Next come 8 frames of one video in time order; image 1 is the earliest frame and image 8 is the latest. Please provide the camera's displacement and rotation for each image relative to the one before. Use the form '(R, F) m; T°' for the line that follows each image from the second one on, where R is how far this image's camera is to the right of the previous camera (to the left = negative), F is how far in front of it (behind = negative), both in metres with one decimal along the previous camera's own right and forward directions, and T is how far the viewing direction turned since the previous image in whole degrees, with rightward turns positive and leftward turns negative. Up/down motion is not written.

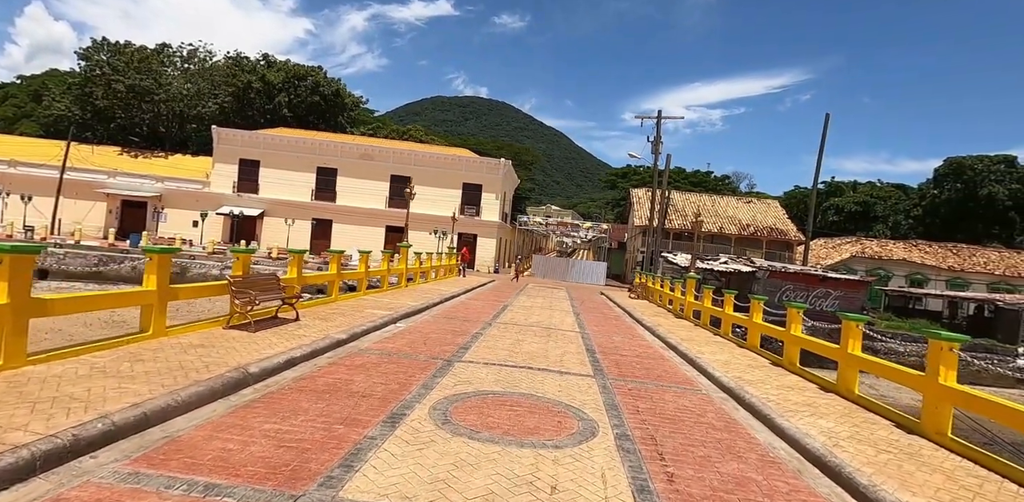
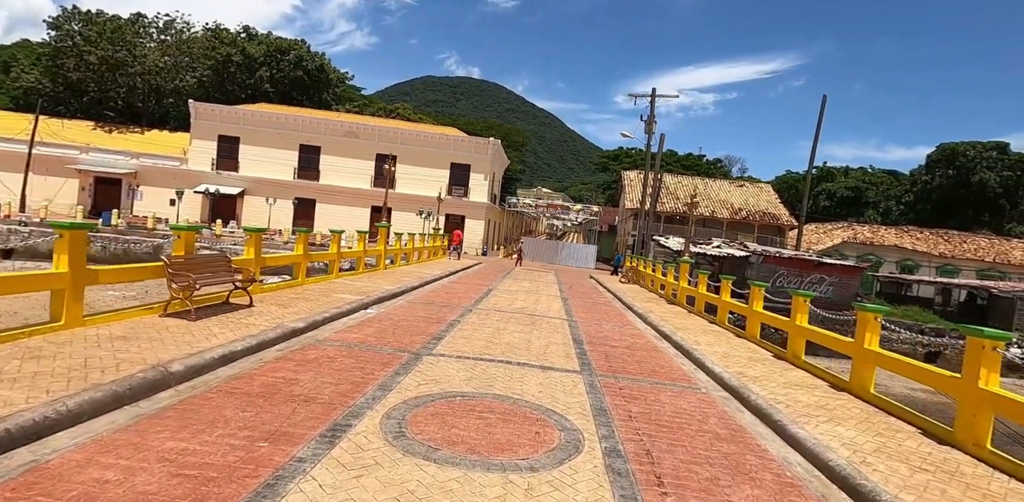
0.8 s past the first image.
(+0.2, +0.8) m; +1°
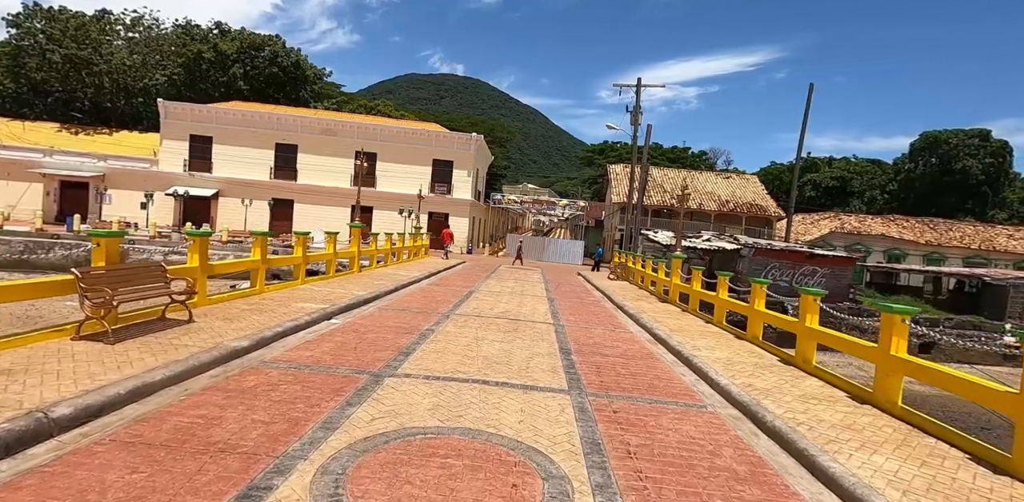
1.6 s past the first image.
(+0.1, +0.9) m; +1°
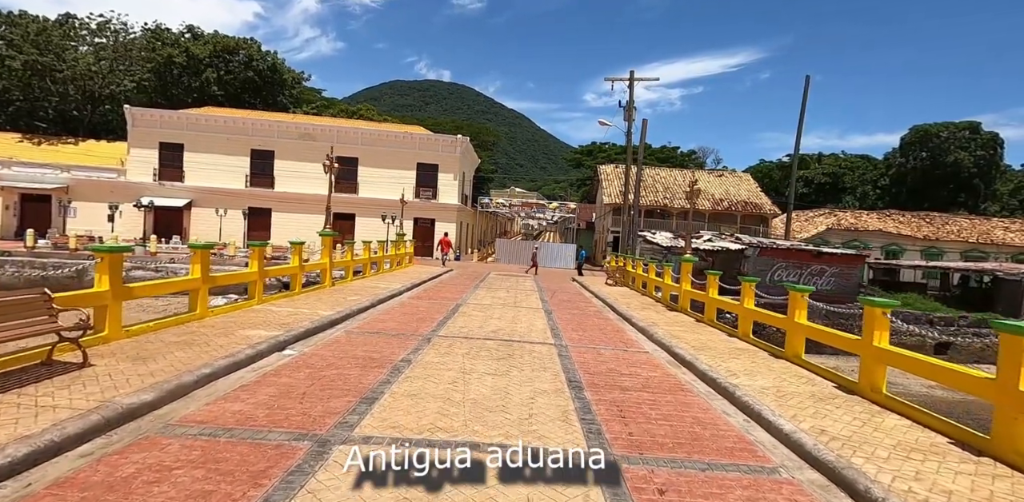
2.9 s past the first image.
(0.0, +1.5) m; +1°
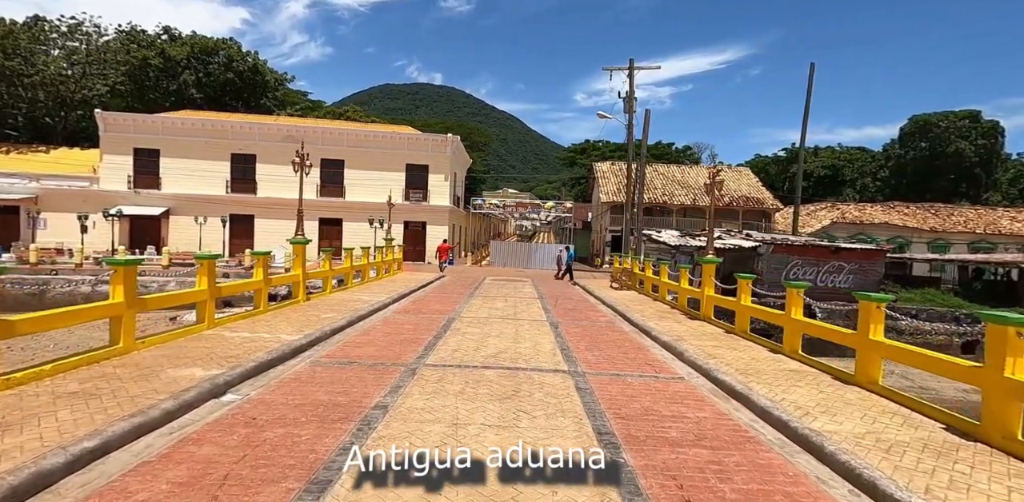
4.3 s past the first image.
(-0.1, +1.5) m; +1°
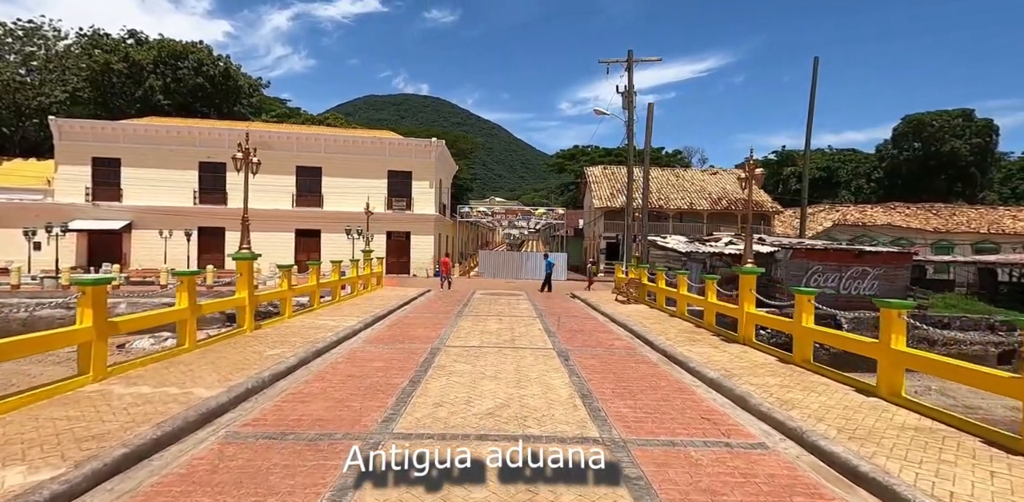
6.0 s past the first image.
(-0.1, +2.0) m; +1°
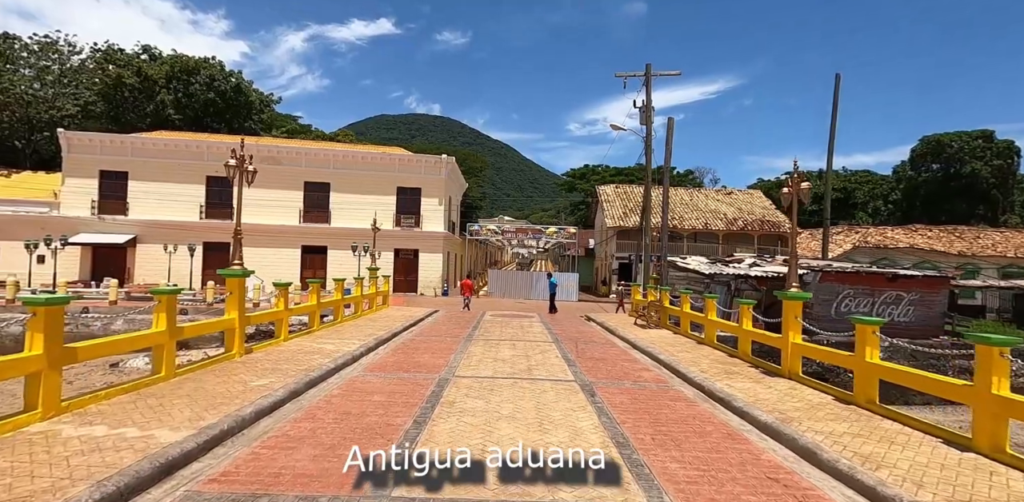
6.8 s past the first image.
(-0.2, +0.8) m; -1°
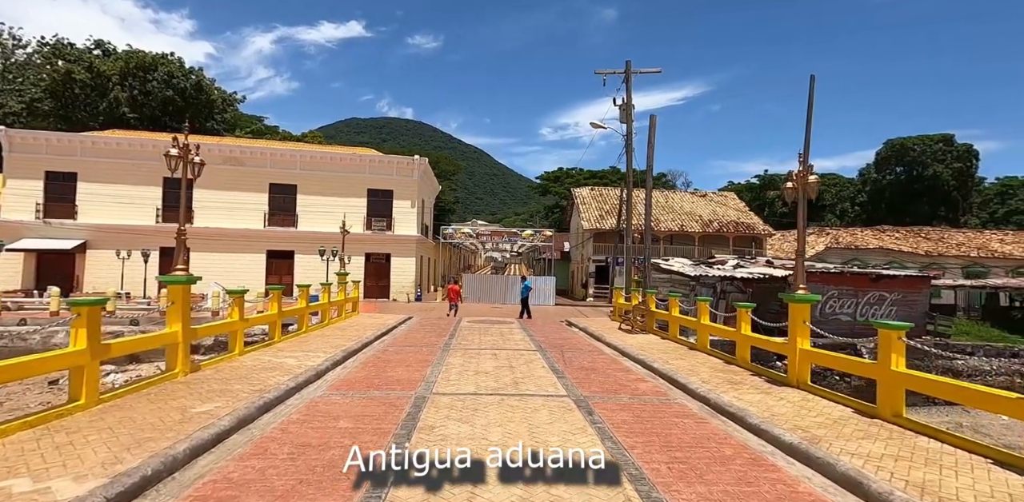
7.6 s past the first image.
(-0.2, +0.8) m; +3°
